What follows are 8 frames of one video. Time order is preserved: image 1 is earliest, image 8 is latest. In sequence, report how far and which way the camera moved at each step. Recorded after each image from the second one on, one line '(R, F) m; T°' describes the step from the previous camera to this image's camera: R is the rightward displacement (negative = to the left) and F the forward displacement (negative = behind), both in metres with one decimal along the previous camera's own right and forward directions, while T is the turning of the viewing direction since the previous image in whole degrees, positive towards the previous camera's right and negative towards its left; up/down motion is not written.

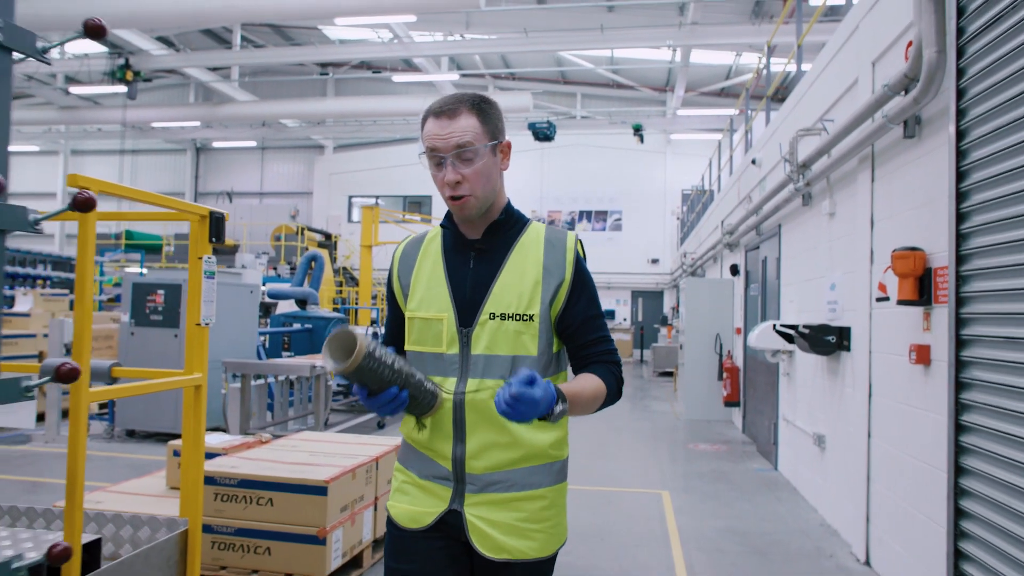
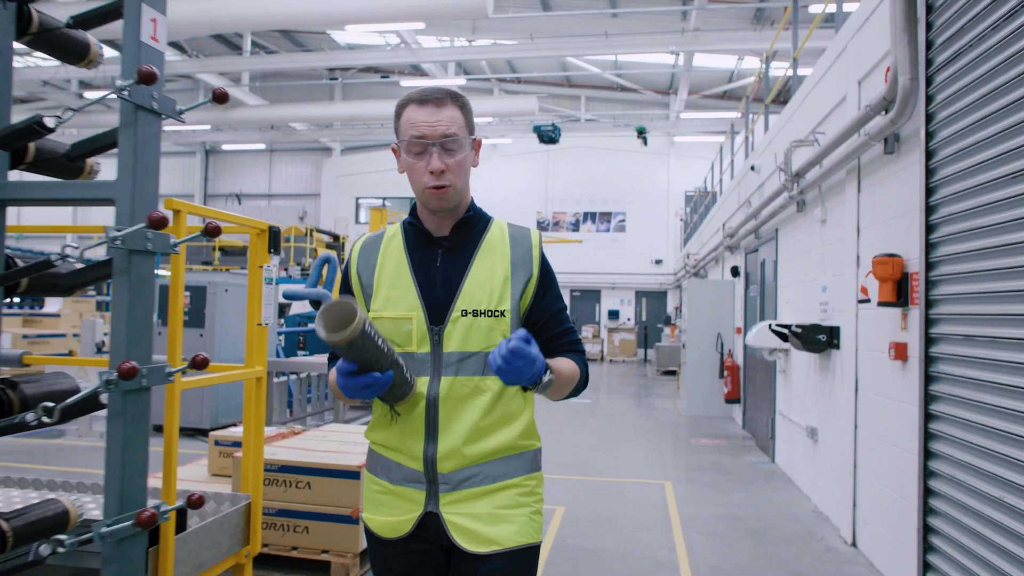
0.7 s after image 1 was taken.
(-0.1, -0.3) m; 0°
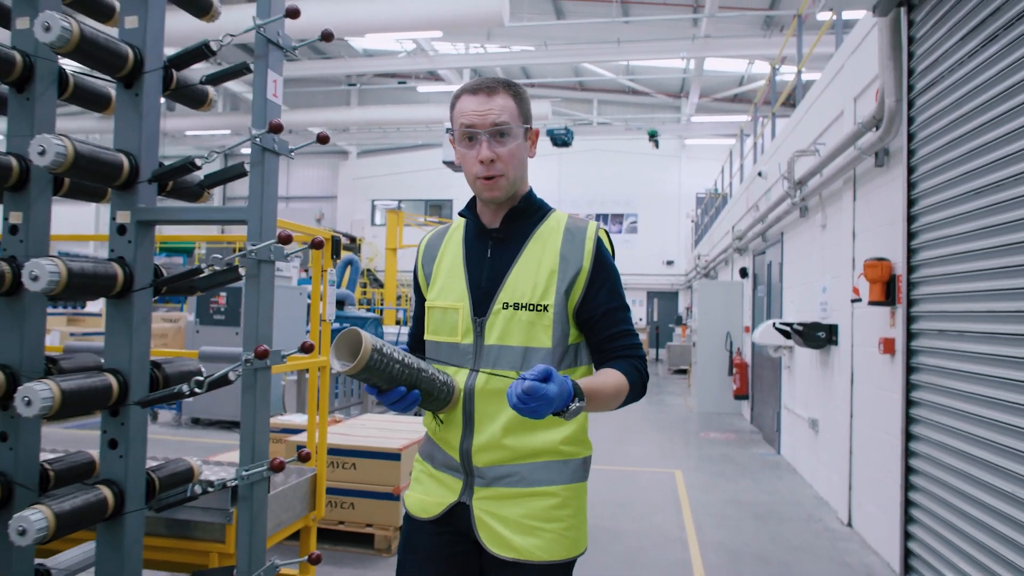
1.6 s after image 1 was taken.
(-0.1, -0.4) m; -1°
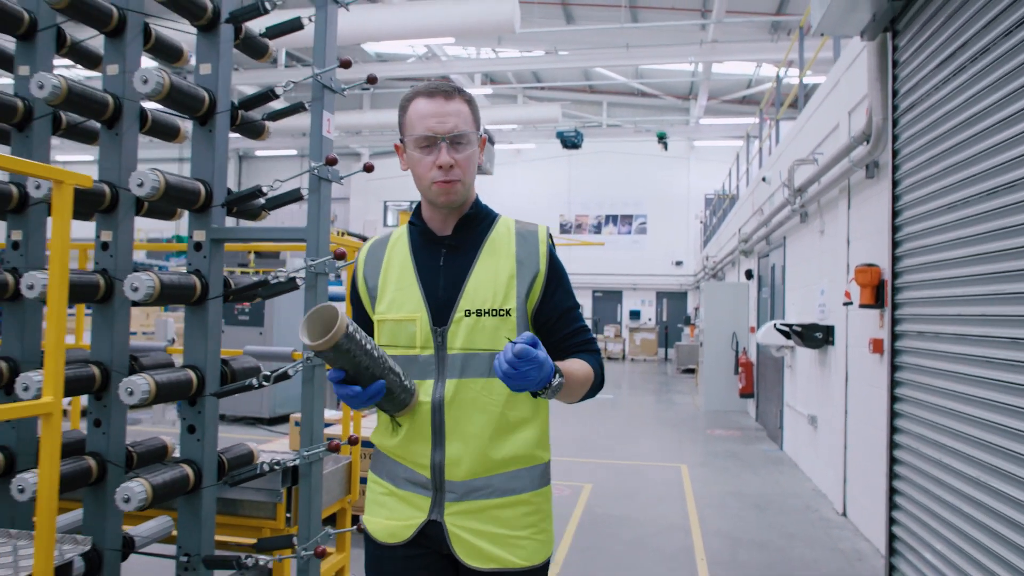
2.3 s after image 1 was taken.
(0.0, -0.3) m; -1°
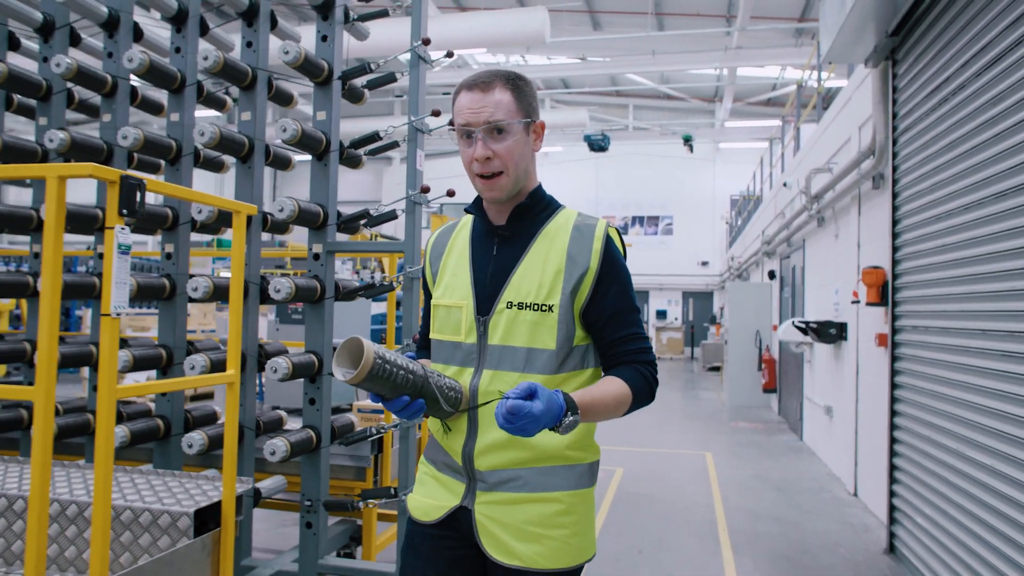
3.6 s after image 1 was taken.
(-0.1, -0.5) m; -2°
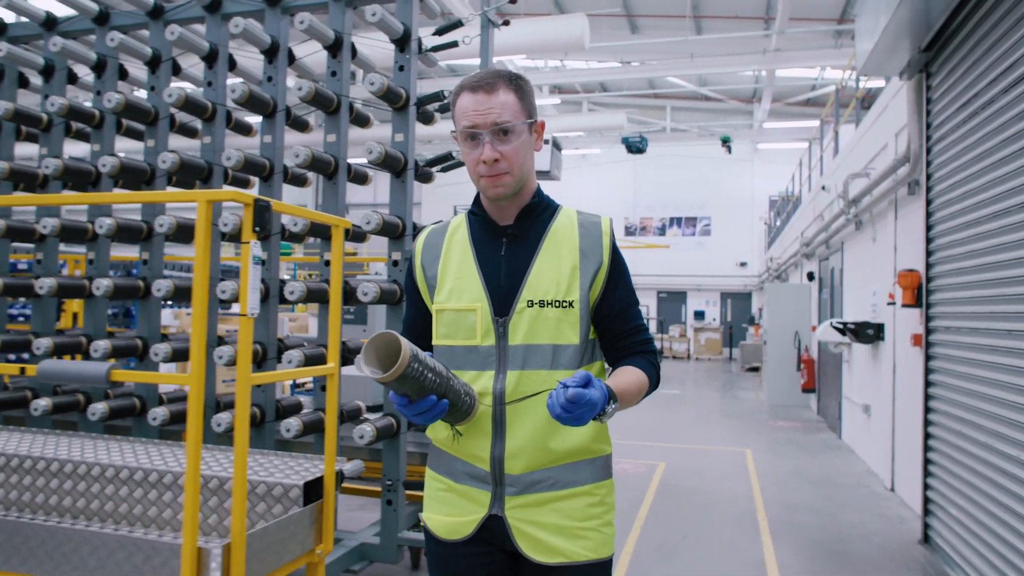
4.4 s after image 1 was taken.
(-0.1, -0.3) m; -3°
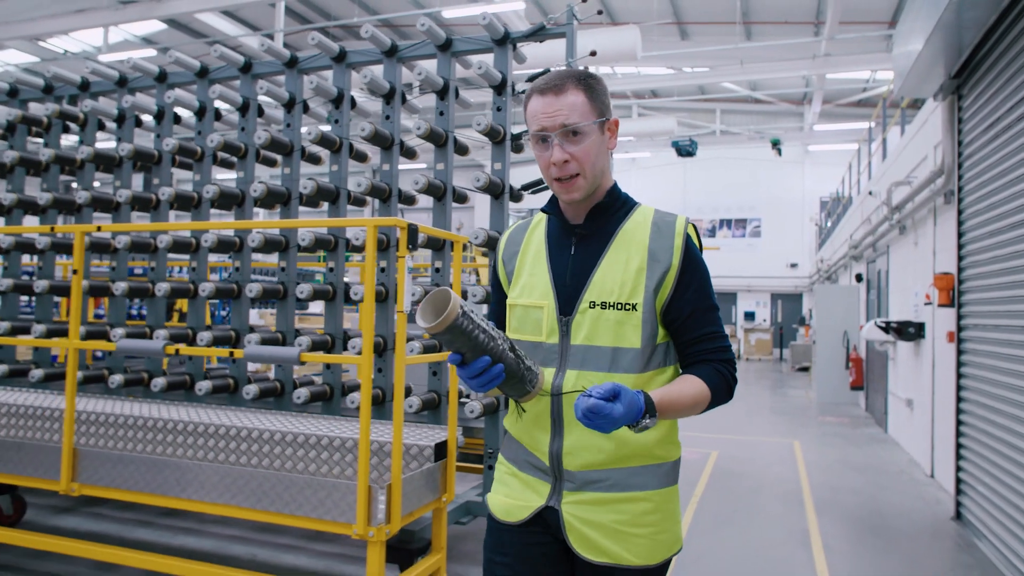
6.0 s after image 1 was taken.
(-0.1, -0.6) m; -3°
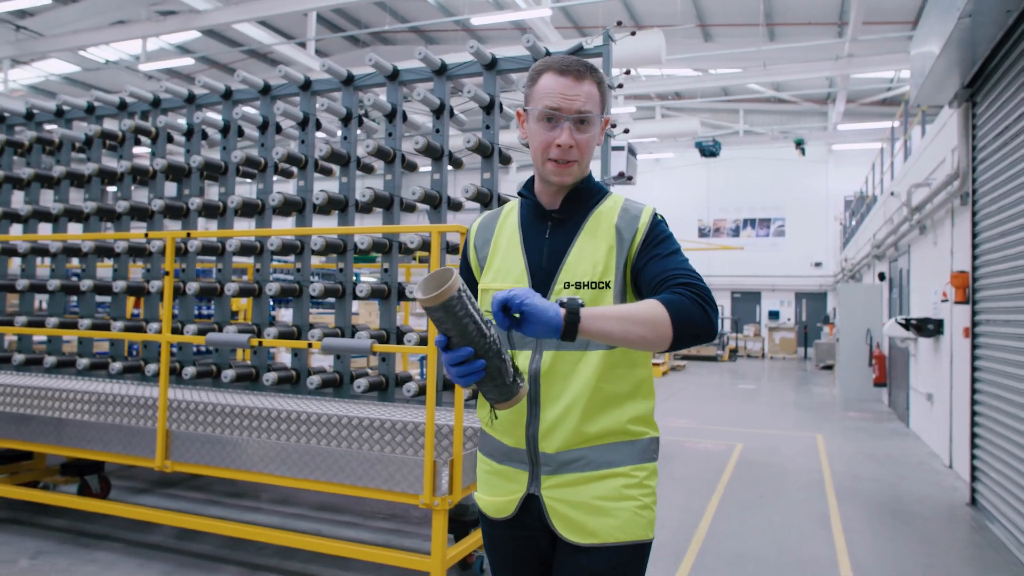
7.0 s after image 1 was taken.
(-0.1, -0.3) m; -2°
